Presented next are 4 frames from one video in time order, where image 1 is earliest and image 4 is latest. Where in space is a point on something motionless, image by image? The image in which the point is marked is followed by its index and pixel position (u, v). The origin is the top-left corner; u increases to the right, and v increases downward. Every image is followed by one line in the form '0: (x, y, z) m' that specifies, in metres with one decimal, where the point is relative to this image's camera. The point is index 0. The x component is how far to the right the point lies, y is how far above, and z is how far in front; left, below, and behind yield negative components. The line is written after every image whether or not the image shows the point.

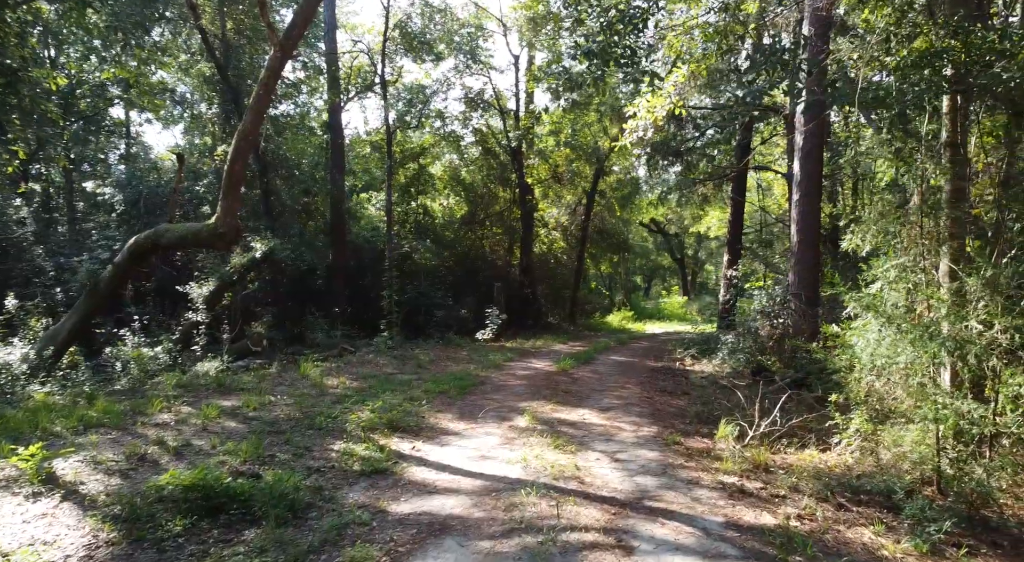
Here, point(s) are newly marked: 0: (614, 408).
0: (+1.4, -1.7, +8.5) m
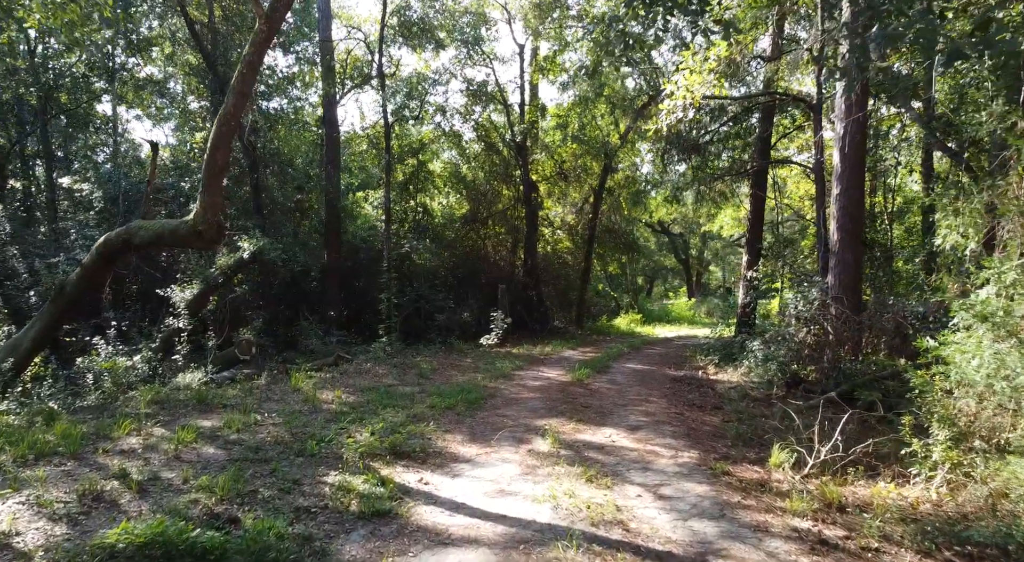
0: (+1.6, -1.7, +7.6) m
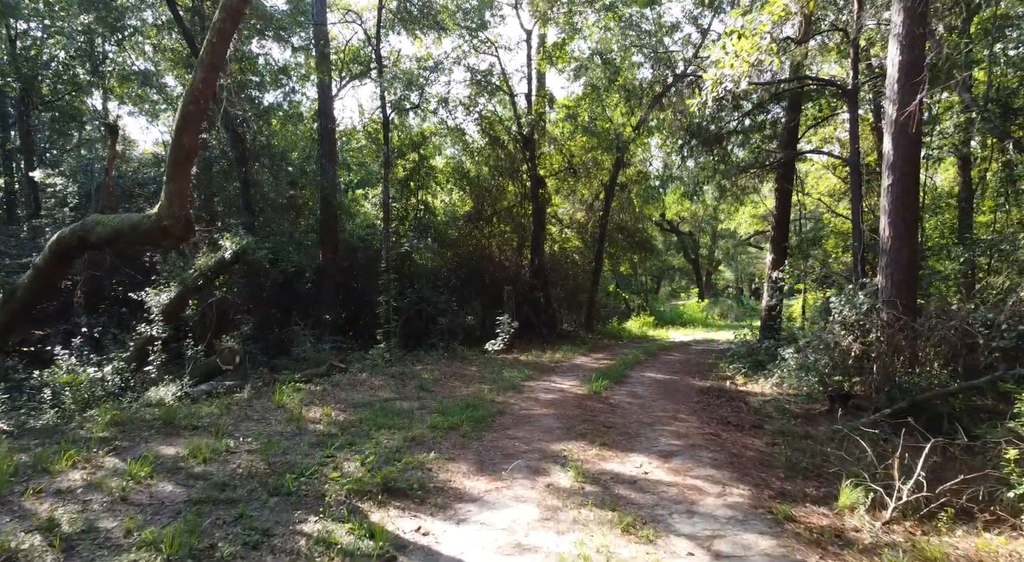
0: (+1.7, -1.8, +6.5) m
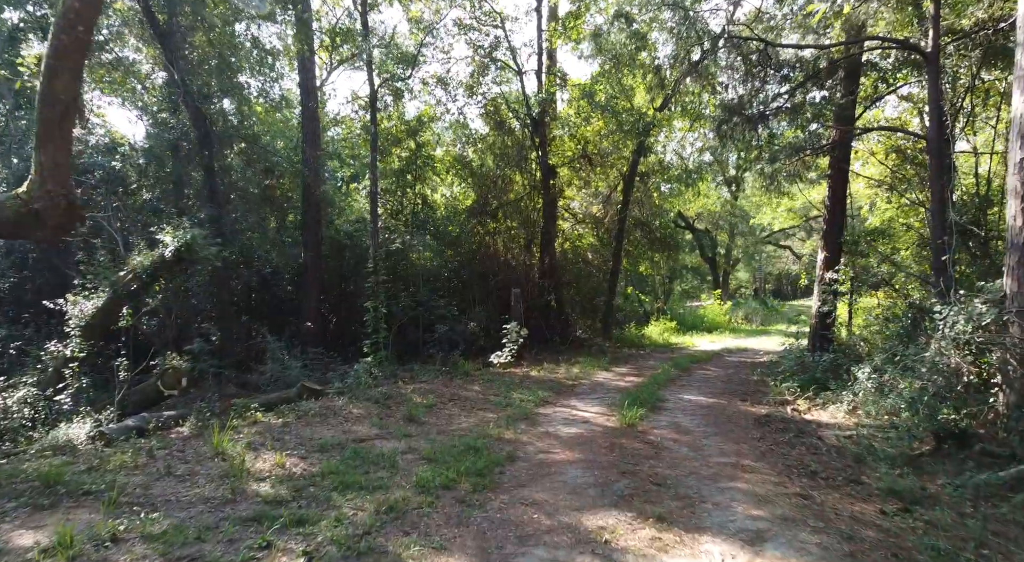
0: (+1.8, -1.8, +4.5) m
